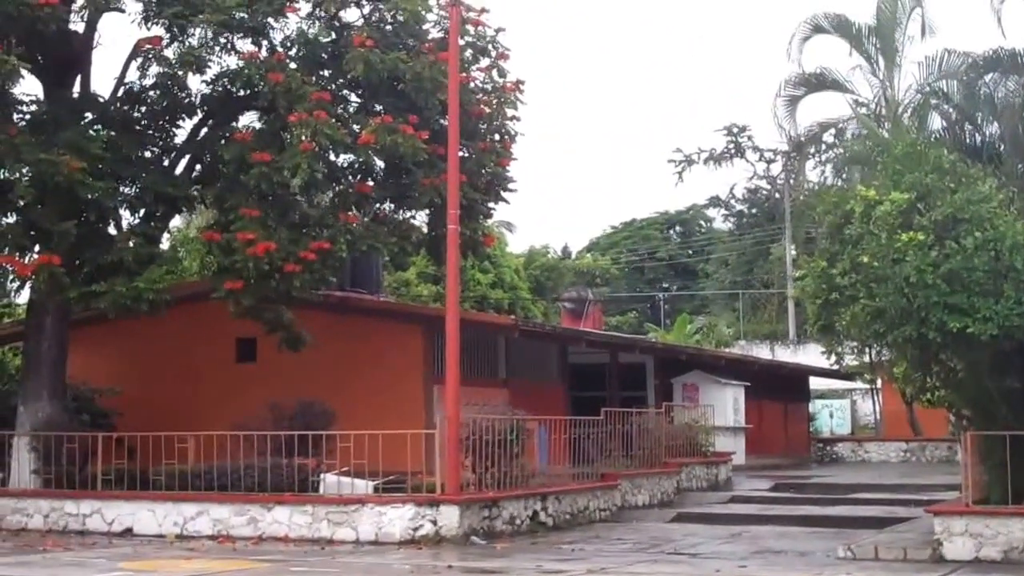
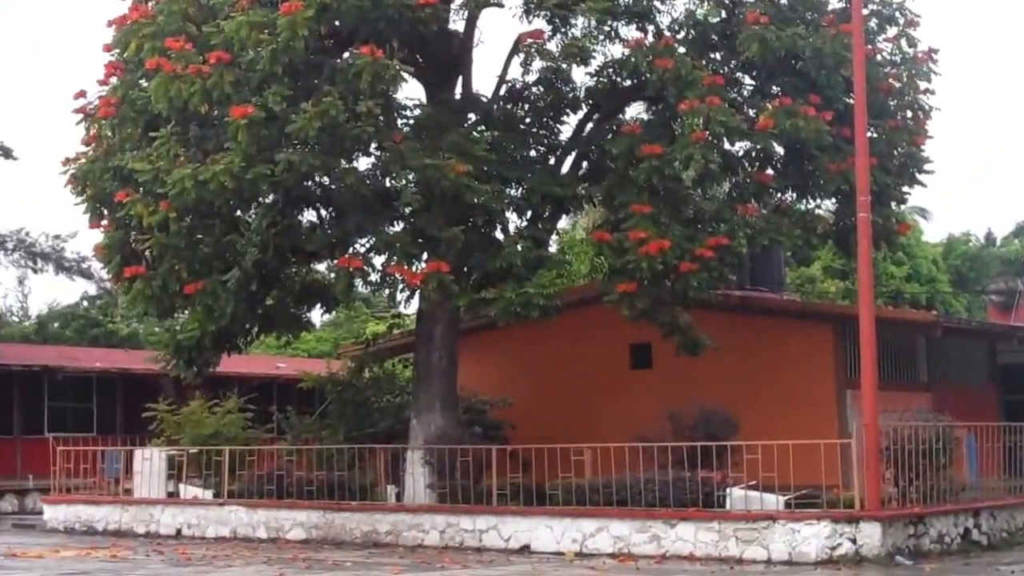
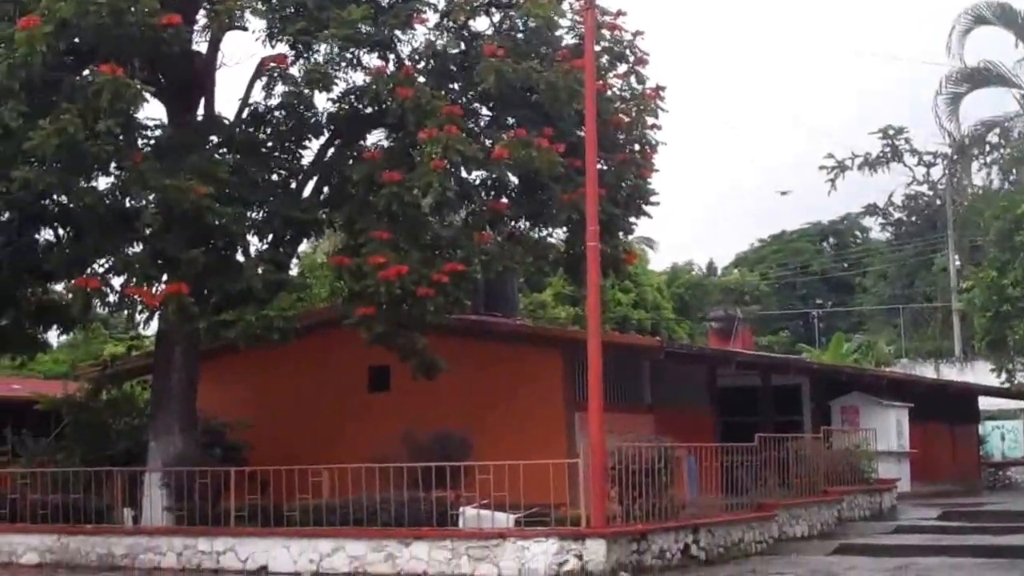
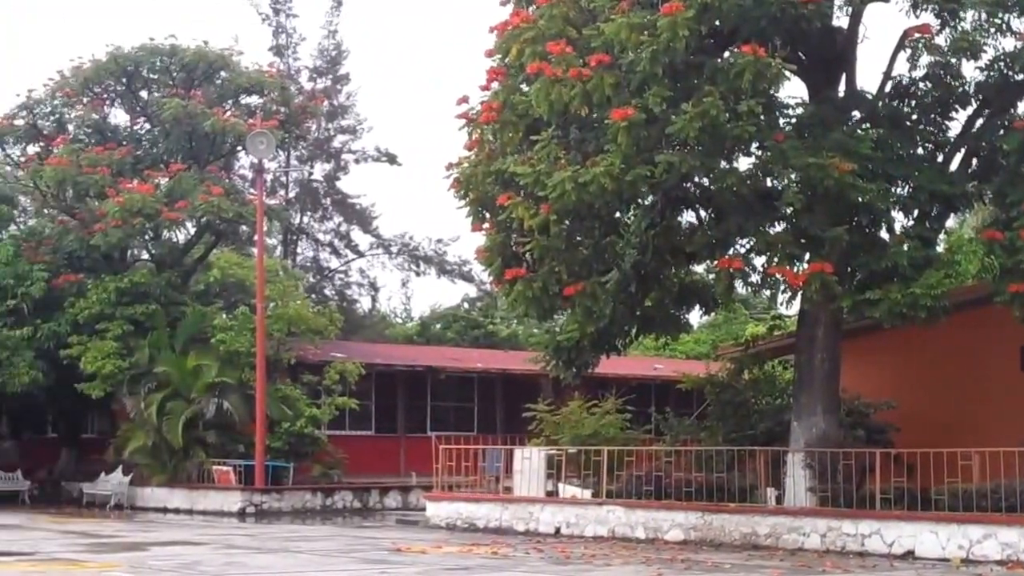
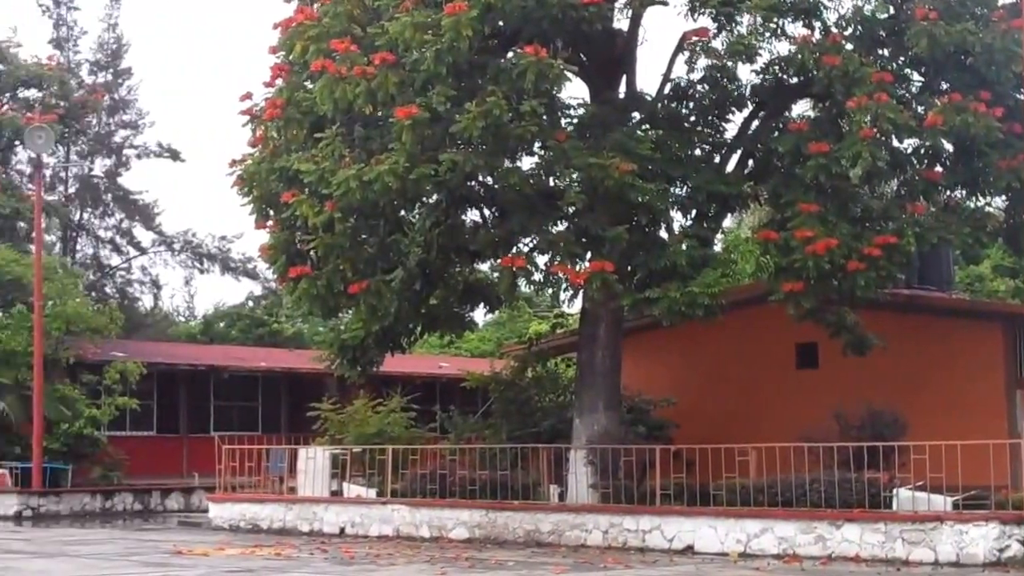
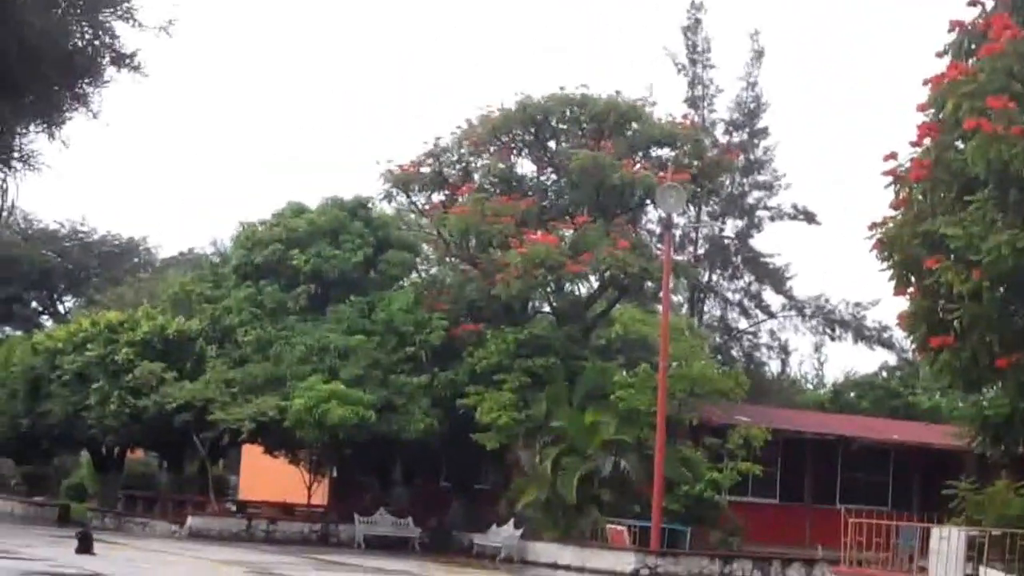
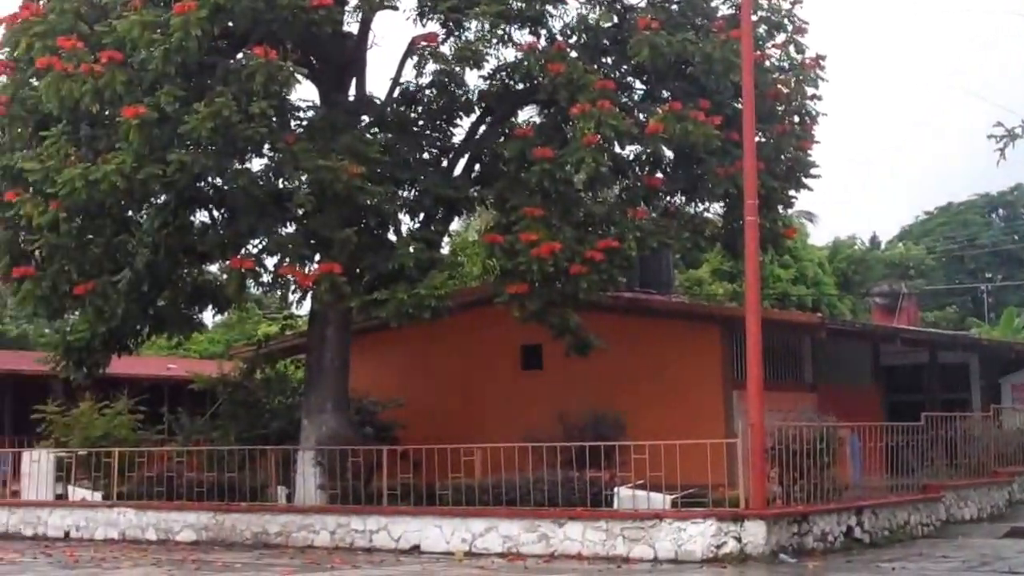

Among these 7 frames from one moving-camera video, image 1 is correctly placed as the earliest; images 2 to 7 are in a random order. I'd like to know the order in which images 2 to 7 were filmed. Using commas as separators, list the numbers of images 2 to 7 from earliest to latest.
3, 7, 2, 5, 4, 6
